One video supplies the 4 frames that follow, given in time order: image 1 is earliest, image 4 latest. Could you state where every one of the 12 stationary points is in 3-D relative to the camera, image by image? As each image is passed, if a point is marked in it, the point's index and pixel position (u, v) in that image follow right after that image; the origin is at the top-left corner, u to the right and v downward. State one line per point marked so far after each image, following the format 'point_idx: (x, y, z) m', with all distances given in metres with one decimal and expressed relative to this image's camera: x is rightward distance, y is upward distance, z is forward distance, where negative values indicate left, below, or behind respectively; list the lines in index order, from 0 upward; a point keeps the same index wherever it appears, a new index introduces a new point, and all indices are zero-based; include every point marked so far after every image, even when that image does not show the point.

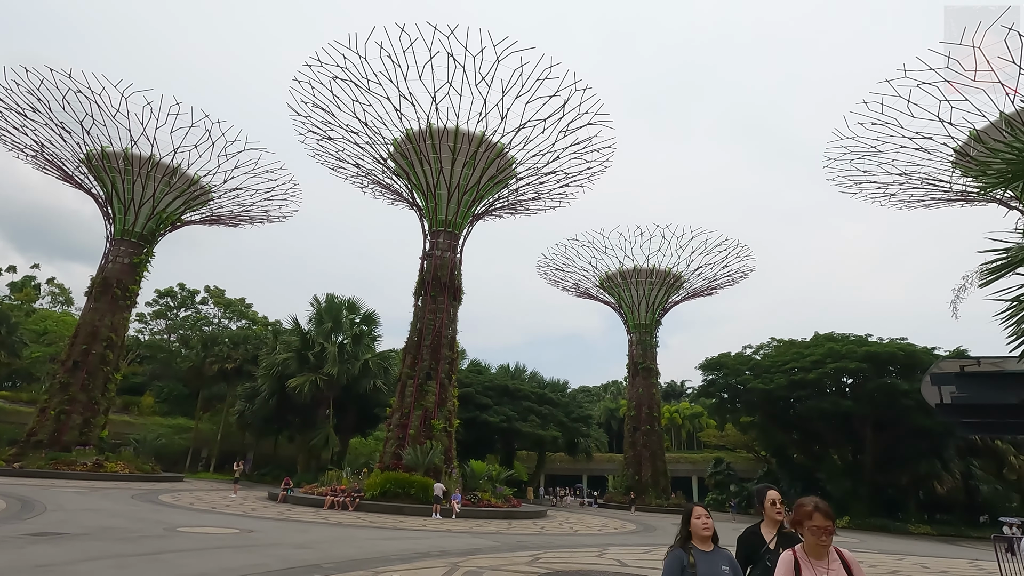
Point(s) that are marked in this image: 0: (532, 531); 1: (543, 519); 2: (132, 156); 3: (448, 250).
0: (+0.3, -4.2, +10.5) m
1: (+0.7, -5.6, +14.6) m
2: (-10.4, +3.6, +16.6) m
3: (-1.7, +1.1, +16.8) m
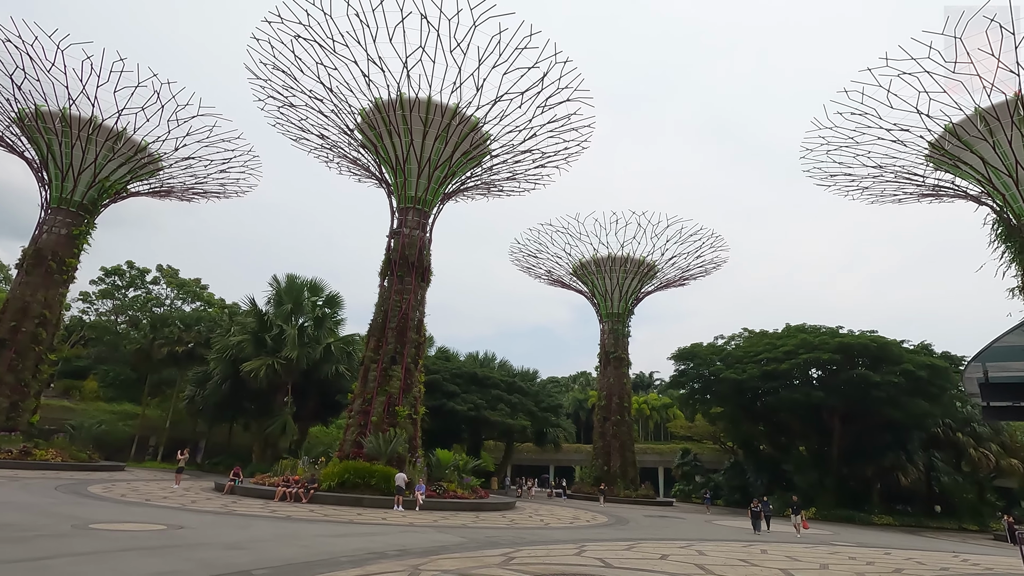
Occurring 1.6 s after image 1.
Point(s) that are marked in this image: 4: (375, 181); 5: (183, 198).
0: (-0.2, -3.8, +9.8) m
1: (0.0, -5.1, +13.9) m
2: (-11.1, +4.3, +15.2) m
3: (-2.5, +1.6, +15.9) m
4: (-3.8, +3.0, +16.9) m
5: (-10.4, +2.9, +19.3) m
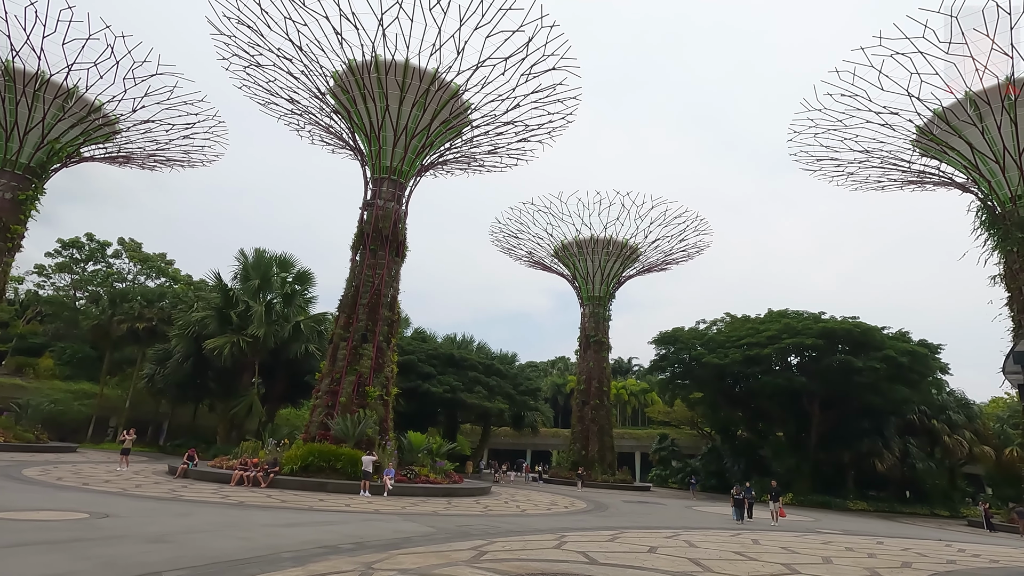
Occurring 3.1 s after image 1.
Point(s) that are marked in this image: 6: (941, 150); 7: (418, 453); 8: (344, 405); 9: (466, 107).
0: (-0.6, -3.4, +9.2) m
1: (-0.6, -4.6, +13.3) m
2: (-11.5, +5.0, +14.1) m
3: (-3.0, +2.2, +15.1) m
4: (-4.3, +3.7, +16.0) m
5: (-11.0, +3.7, +18.2) m
6: (+14.2, +4.6, +20.0) m
7: (-2.2, -3.9, +14.2) m
8: (-3.7, -2.6, +13.5) m
9: (-1.1, +4.4, +14.7) m
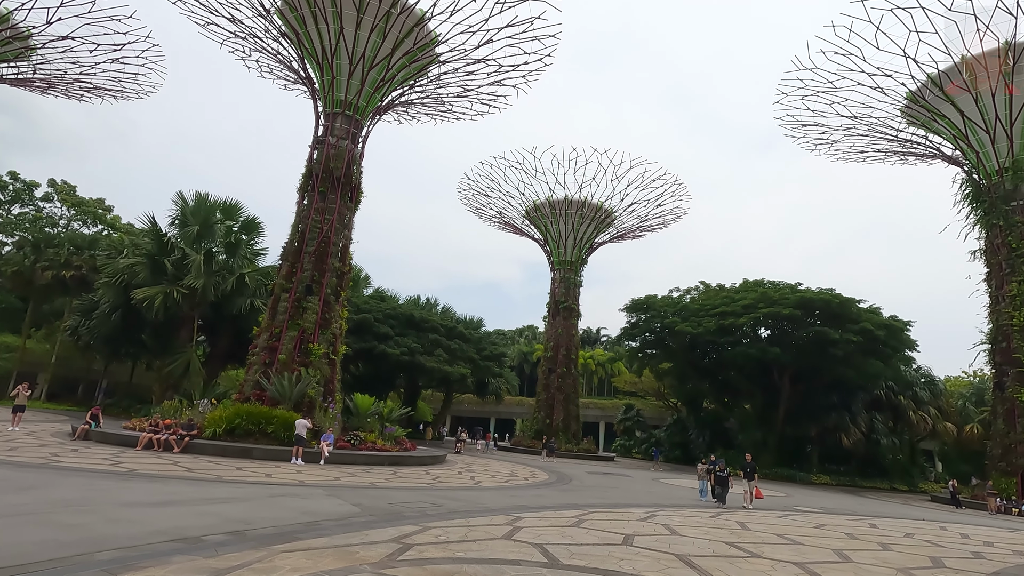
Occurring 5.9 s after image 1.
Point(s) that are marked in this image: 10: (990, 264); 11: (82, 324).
0: (-1.2, -2.6, +8.0) m
1: (-1.4, -3.6, +12.2) m
2: (-12.1, +6.4, +12.0) m
3: (-3.7, +3.3, +13.5) m
4: (-5.0, +4.9, +14.4) m
5: (-11.8, +5.2, +16.1) m
6: (+13.3, +5.4, +19.2) m
7: (-3.1, -2.8, +13.0) m
8: (-4.5, -1.5, +12.1) m
9: (-1.7, +5.5, +13.1) m
10: (+14.7, +0.7, +18.6) m
11: (-13.4, -1.2, +19.2) m
